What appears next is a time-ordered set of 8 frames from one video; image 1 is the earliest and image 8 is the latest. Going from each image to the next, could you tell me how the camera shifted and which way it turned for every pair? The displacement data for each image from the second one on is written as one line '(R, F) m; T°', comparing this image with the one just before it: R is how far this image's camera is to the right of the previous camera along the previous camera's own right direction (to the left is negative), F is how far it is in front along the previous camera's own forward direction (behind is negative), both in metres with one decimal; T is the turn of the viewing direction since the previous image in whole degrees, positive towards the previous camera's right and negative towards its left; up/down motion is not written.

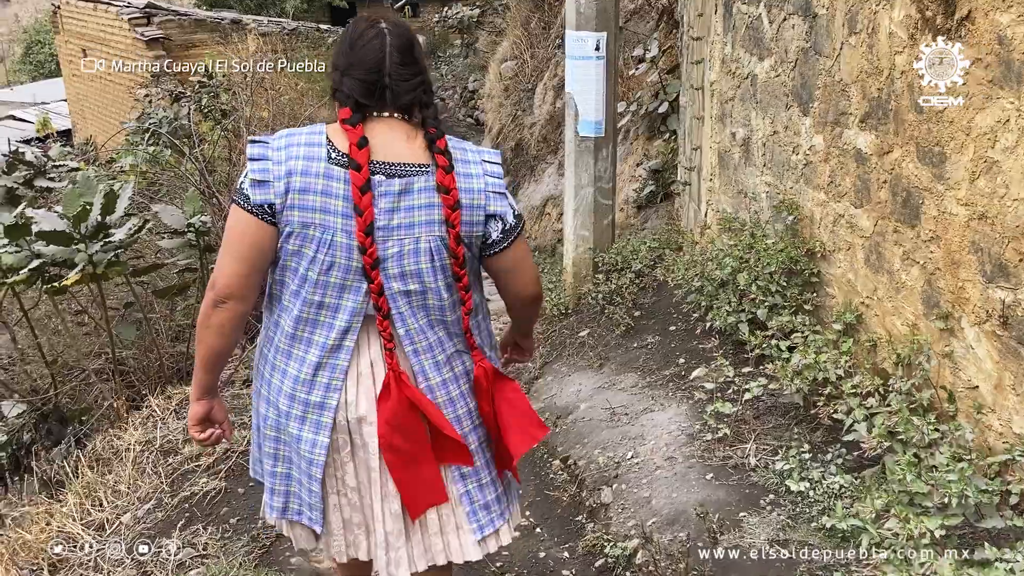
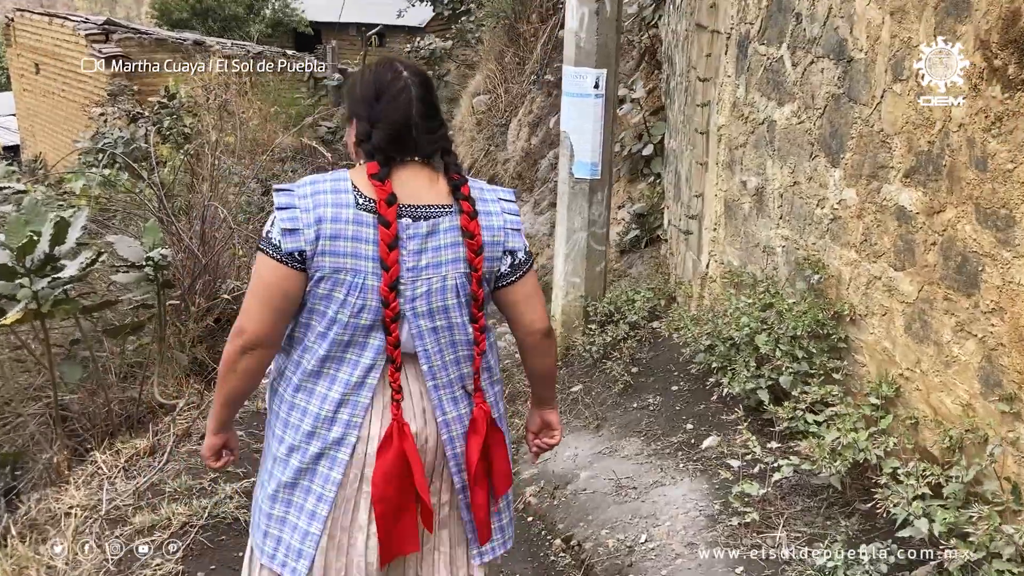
(-0.2, +0.3) m; +3°
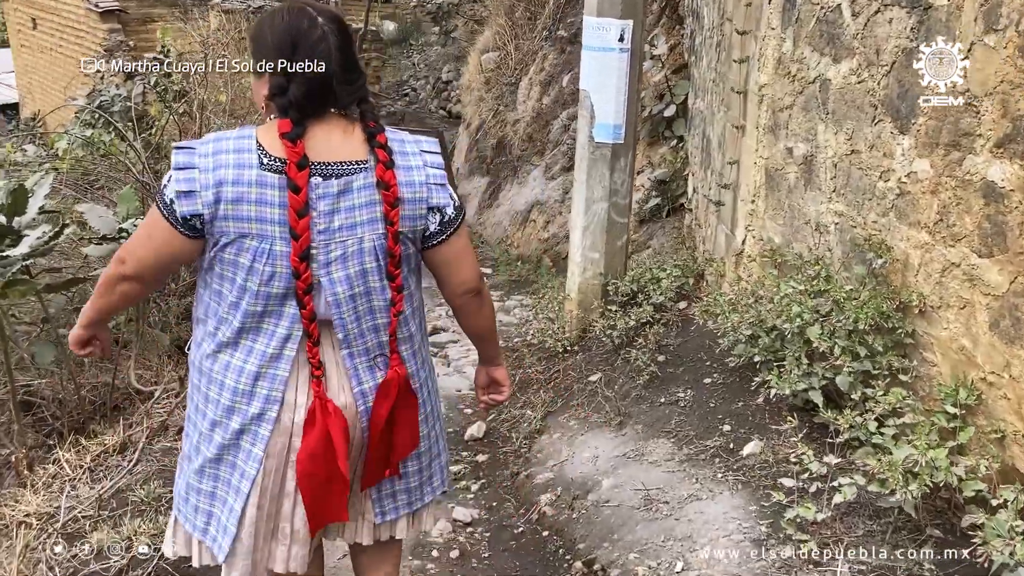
(0.0, +0.4) m; 0°
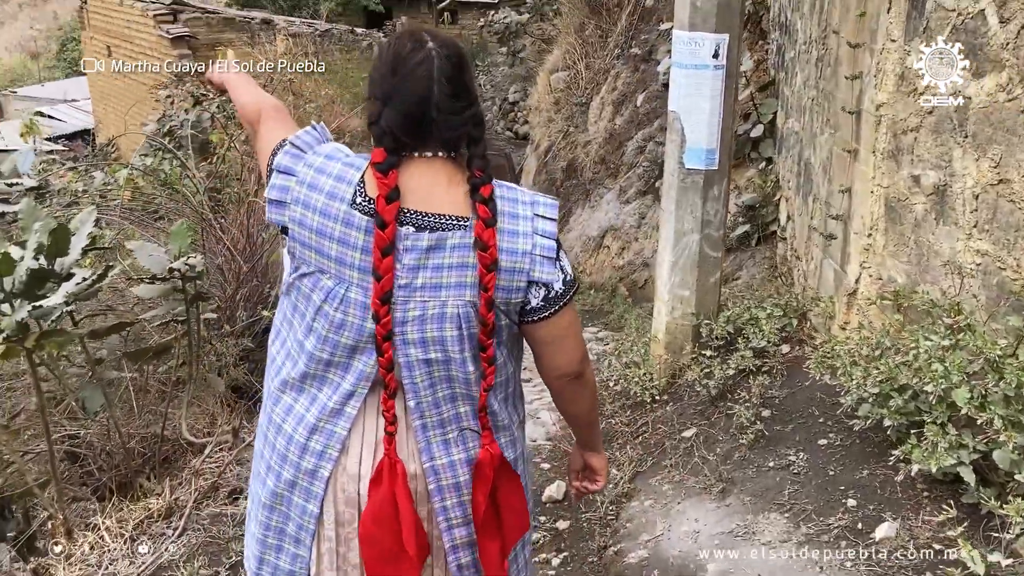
(-0.1, +0.4) m; -4°
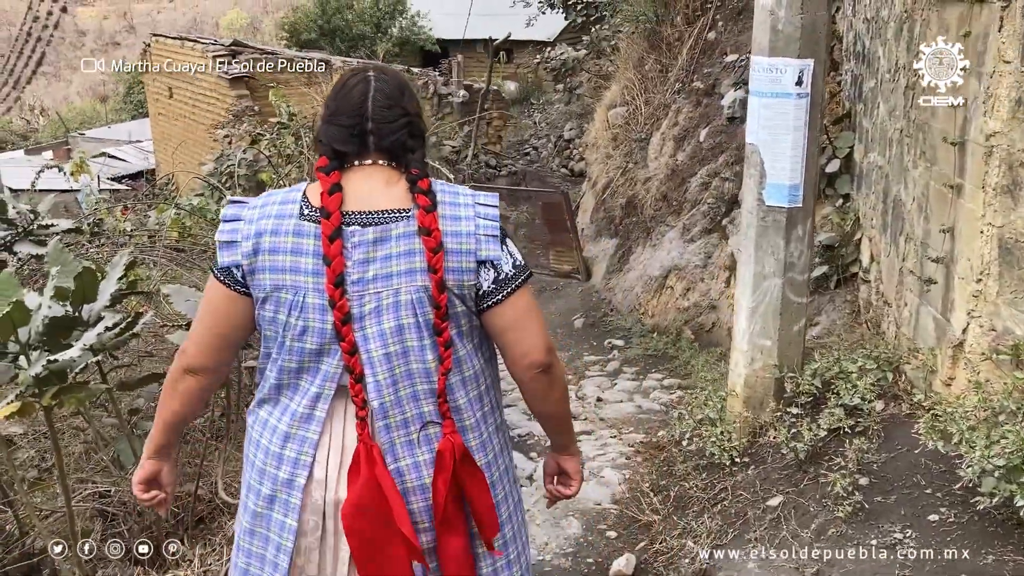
(0.0, +0.3) m; -3°
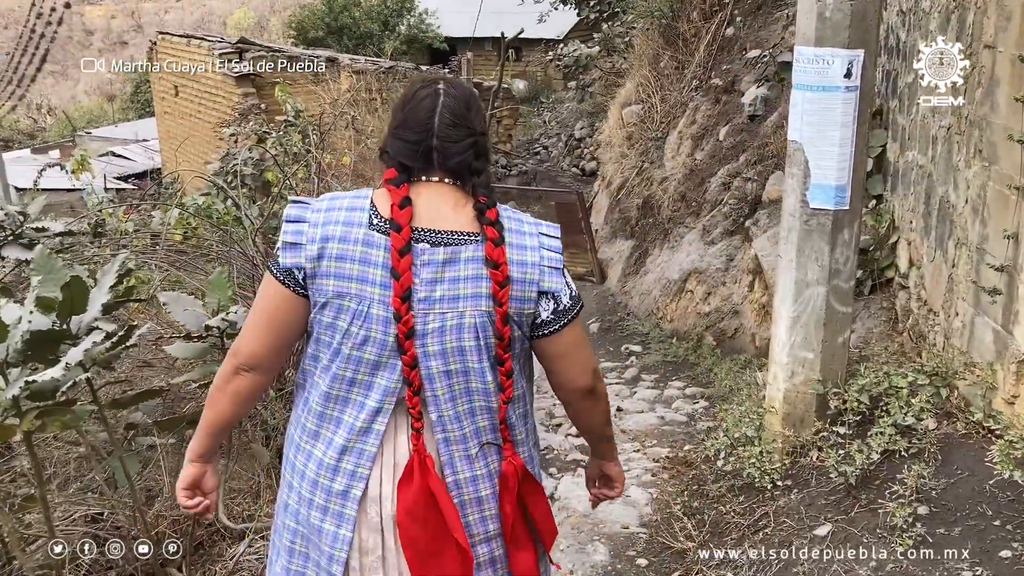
(-0.1, +0.2) m; 0°
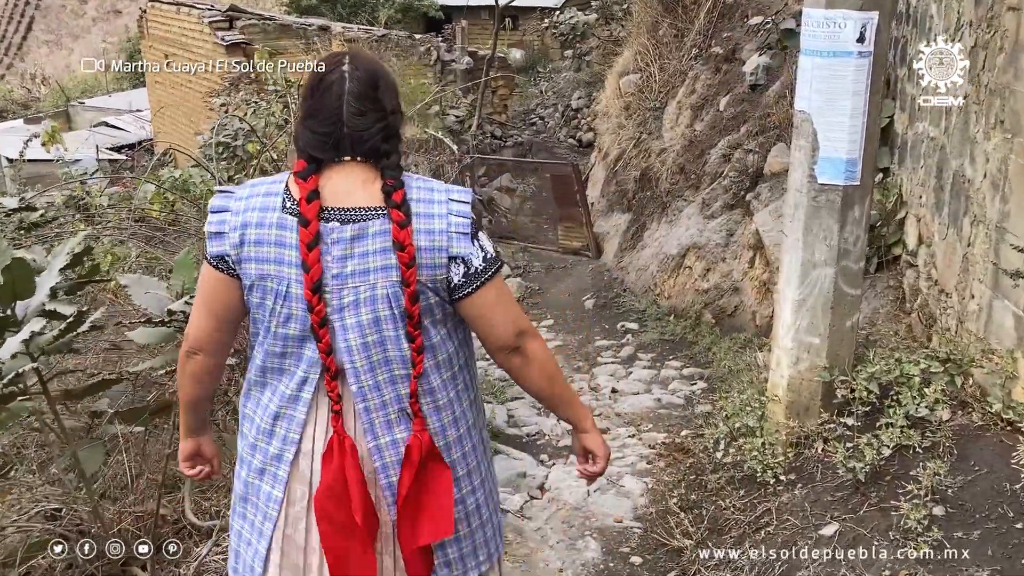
(0.0, +0.2) m; 0°
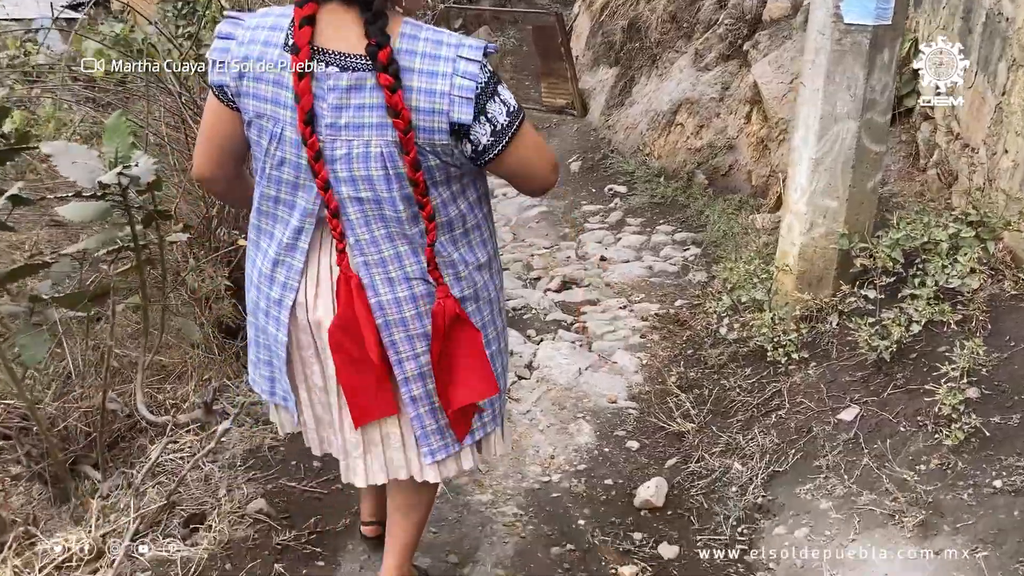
(0.0, +0.3) m; +1°
